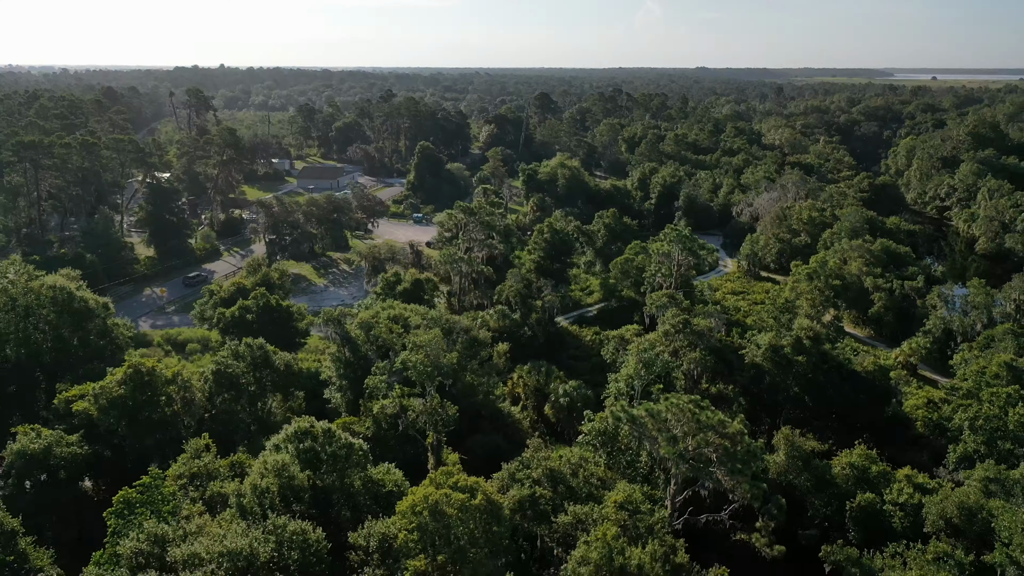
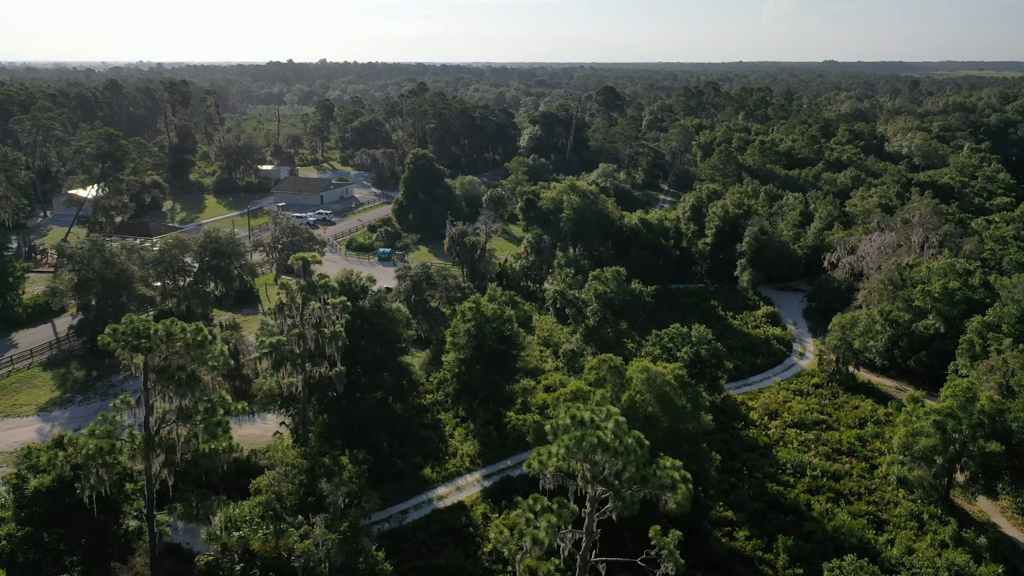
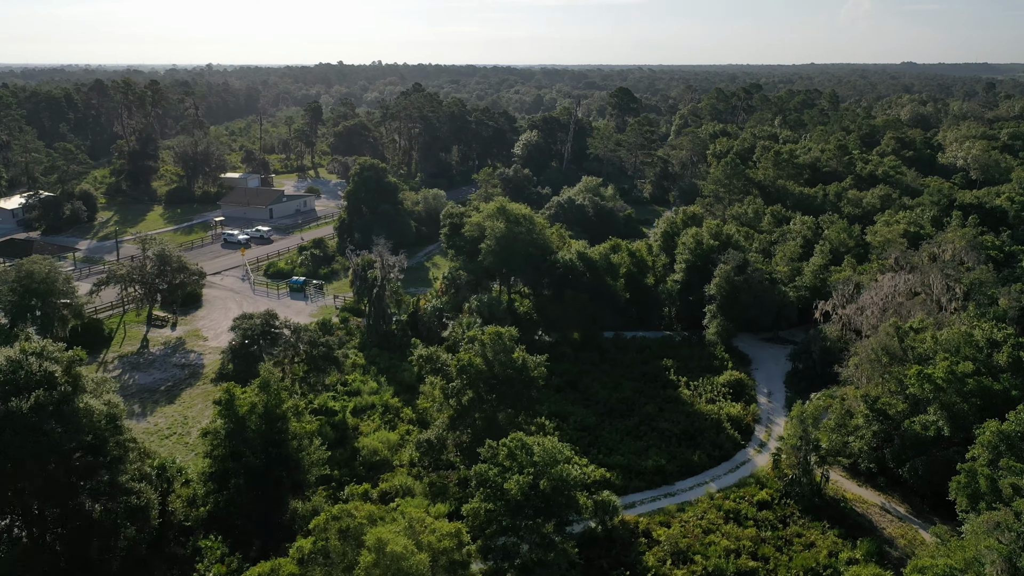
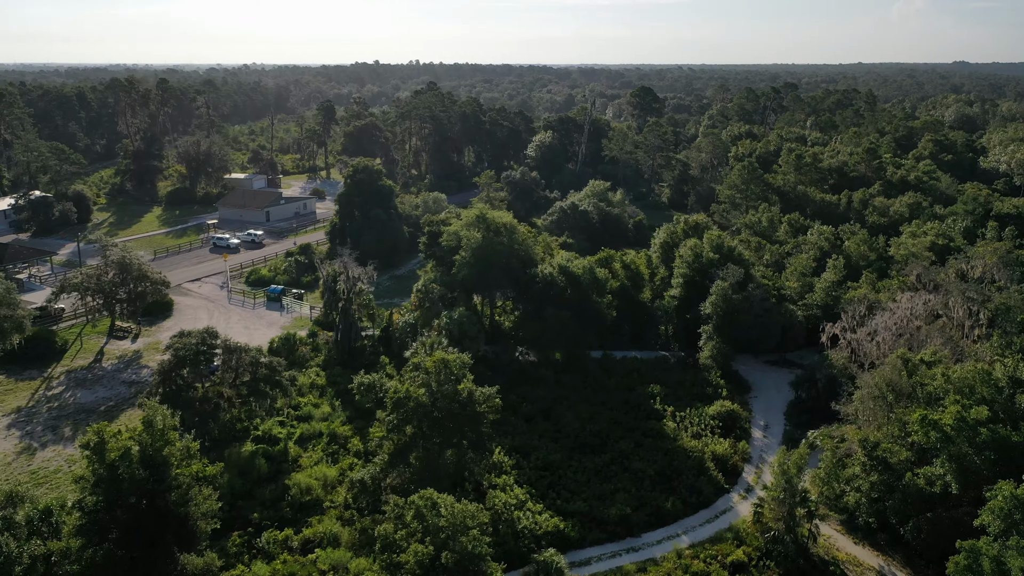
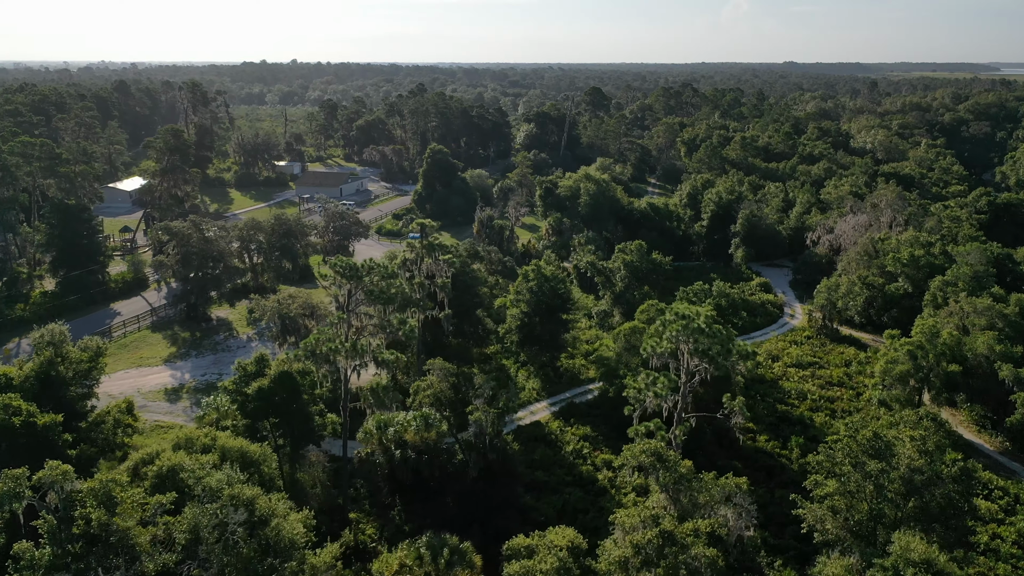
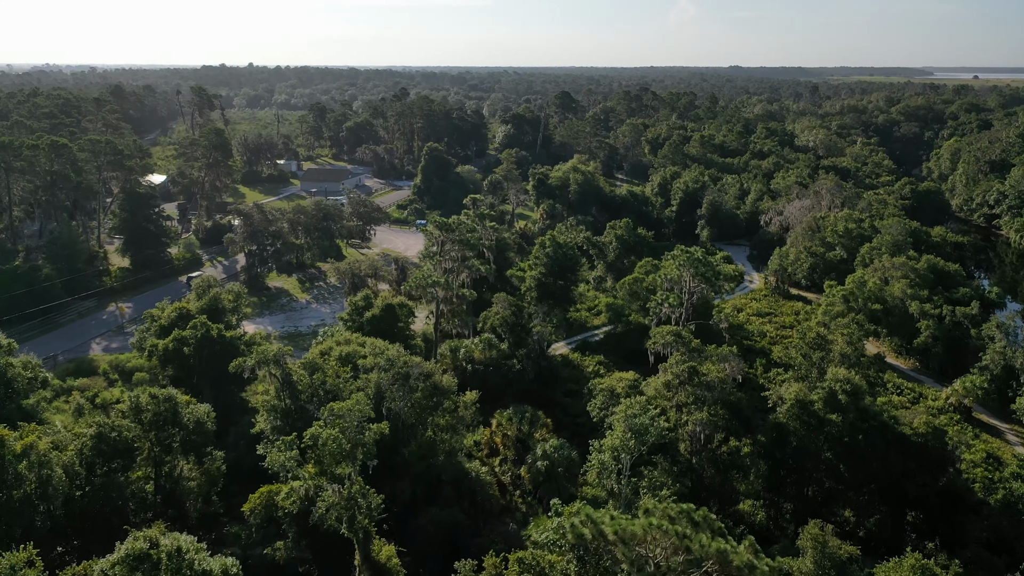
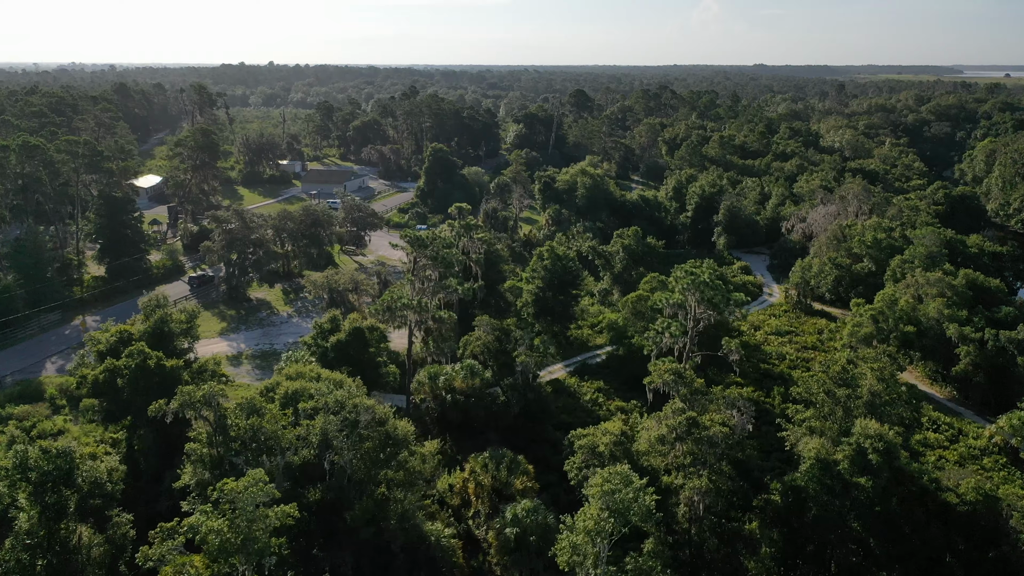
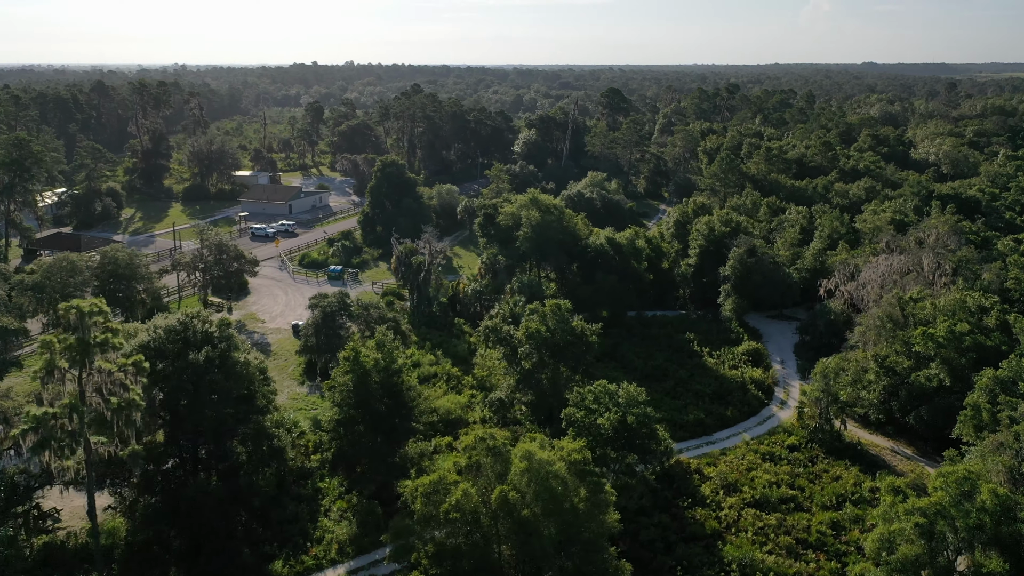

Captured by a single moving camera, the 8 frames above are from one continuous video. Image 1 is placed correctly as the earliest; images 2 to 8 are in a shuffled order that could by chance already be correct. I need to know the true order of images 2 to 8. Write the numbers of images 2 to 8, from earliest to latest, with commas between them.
6, 7, 5, 2, 8, 3, 4
